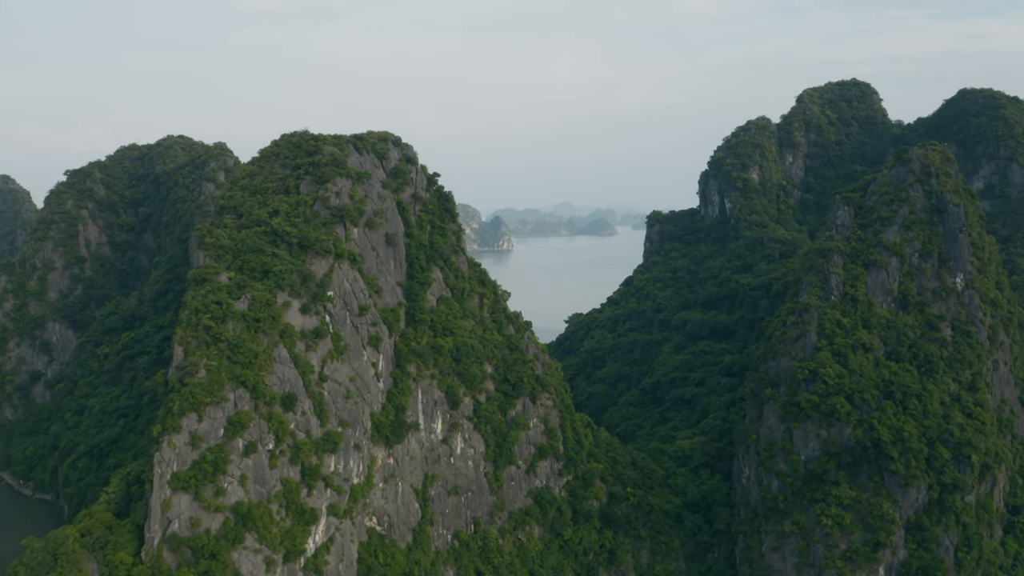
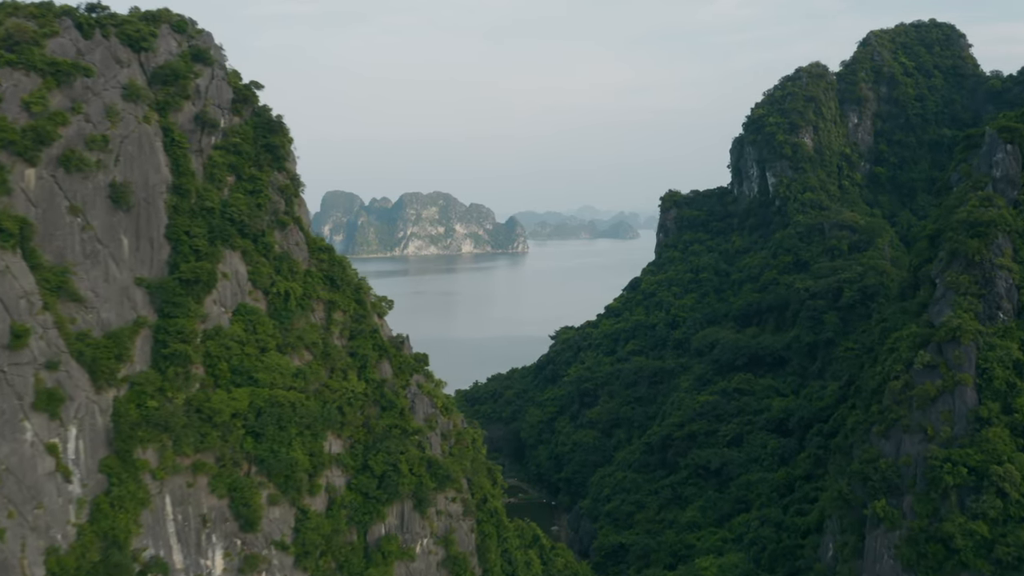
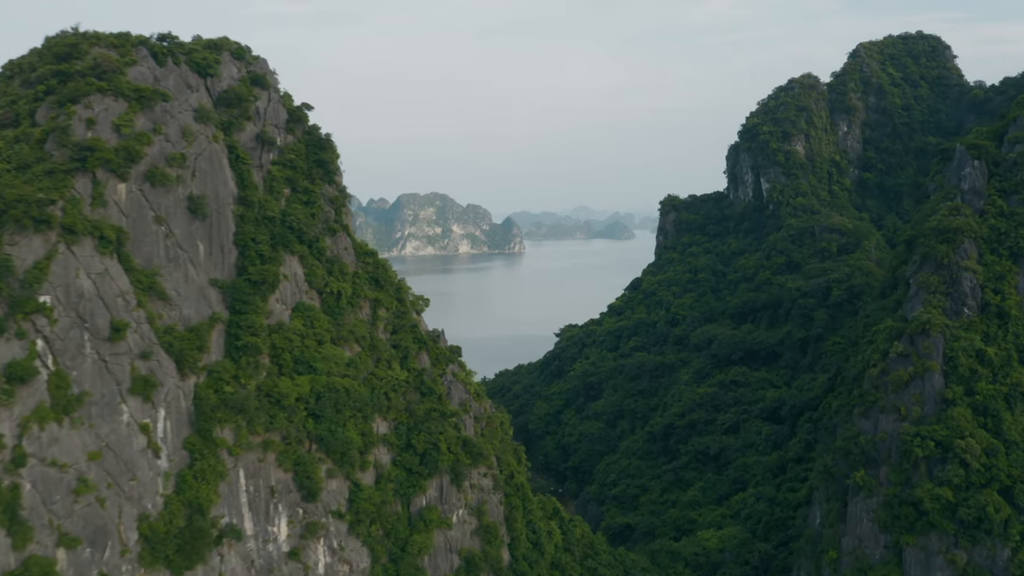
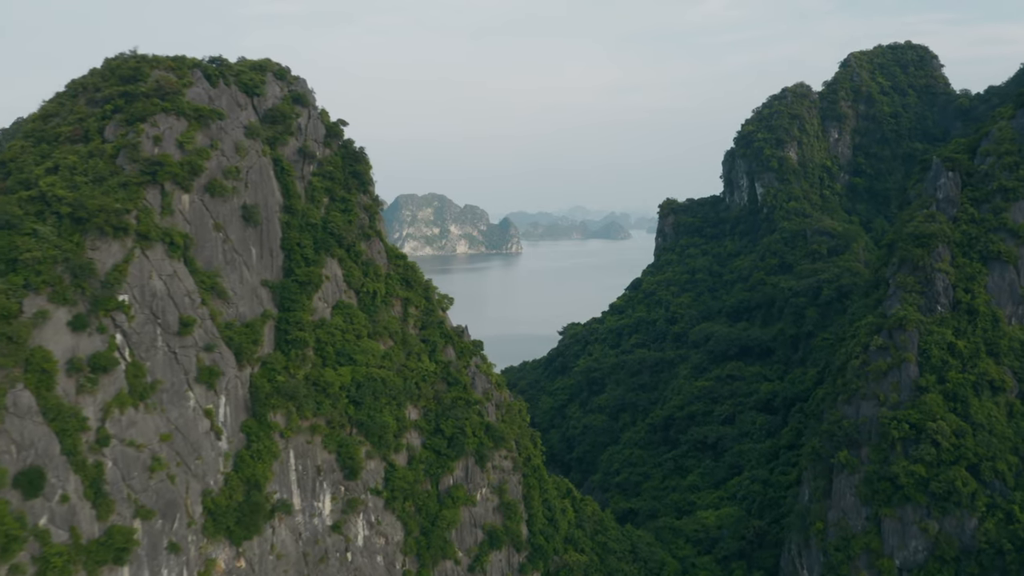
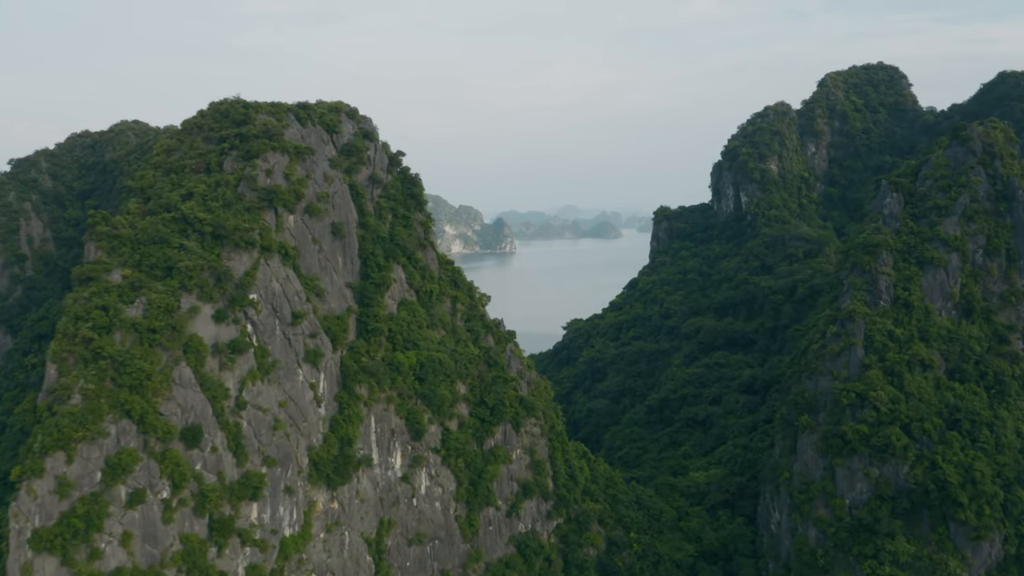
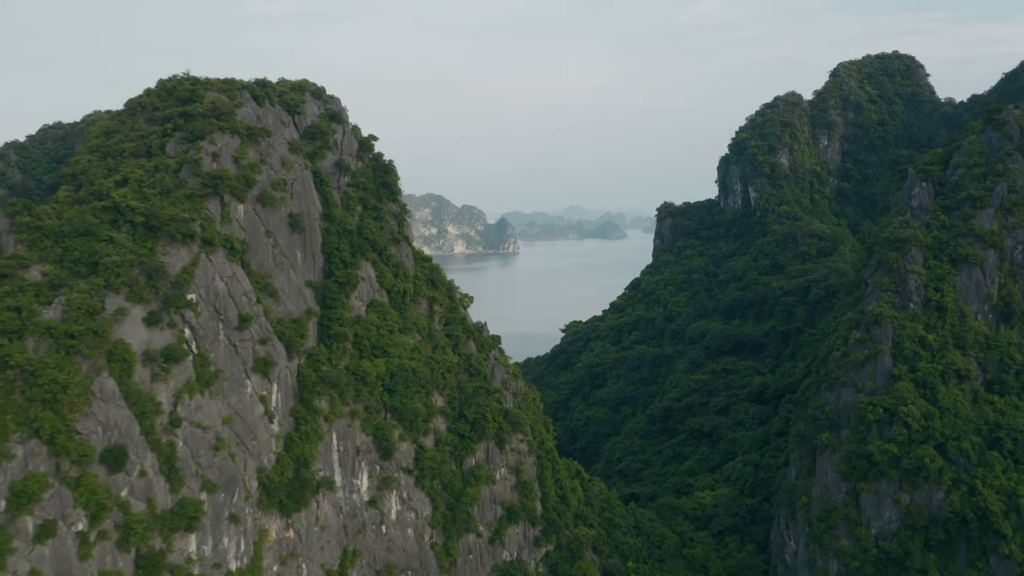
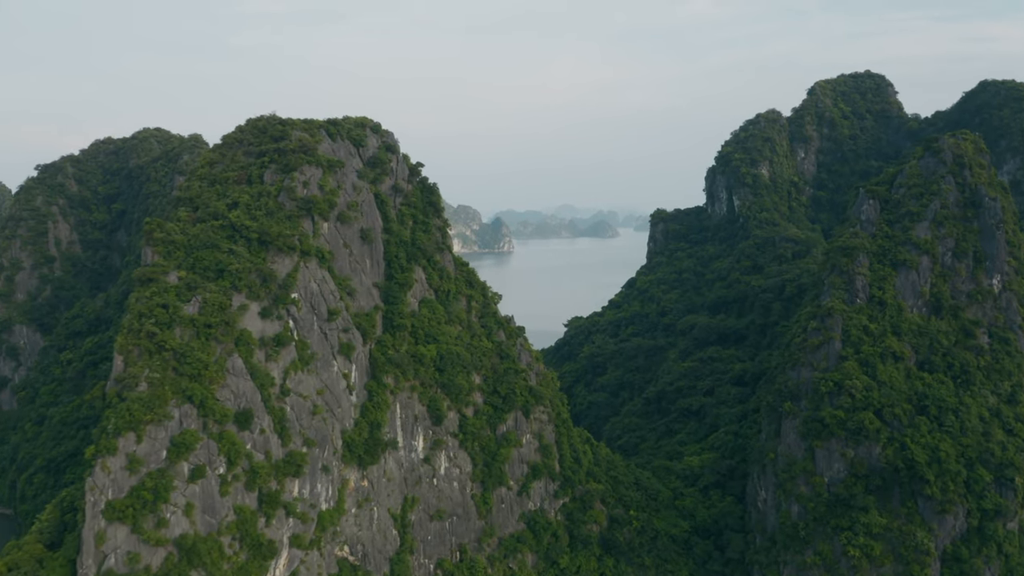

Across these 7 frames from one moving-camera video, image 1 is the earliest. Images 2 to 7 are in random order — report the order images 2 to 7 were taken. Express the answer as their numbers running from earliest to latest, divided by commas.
7, 5, 6, 4, 3, 2
